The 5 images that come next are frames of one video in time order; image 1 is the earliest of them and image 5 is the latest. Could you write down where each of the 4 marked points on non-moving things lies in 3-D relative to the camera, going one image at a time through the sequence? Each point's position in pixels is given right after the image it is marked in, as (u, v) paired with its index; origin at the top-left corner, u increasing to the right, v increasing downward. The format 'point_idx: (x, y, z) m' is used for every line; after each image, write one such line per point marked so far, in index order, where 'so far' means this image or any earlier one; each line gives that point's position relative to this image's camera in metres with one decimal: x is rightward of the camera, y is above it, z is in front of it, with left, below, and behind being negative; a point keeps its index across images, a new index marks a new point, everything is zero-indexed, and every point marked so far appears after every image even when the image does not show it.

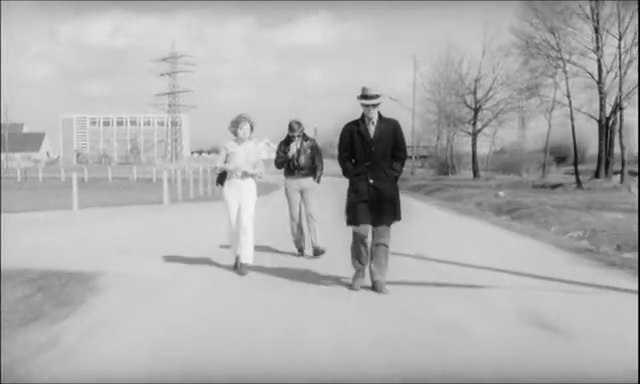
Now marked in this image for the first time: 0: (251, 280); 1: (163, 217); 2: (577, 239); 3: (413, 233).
0: (-0.7, -1.0, +7.2) m
1: (-3.7, -0.6, +15.5) m
2: (+3.4, -0.6, +9.4) m
3: (+1.4, -0.6, +10.5) m
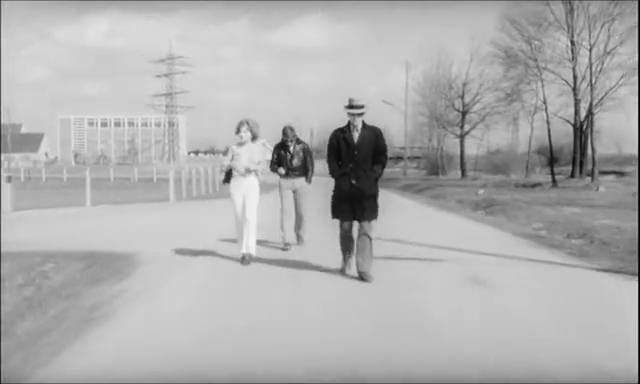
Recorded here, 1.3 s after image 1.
0: (-0.7, -0.9, +8.7) m
1: (-3.8, -0.5, +16.9) m
2: (+3.3, -0.6, +10.9) m
3: (+1.4, -0.6, +12.0) m
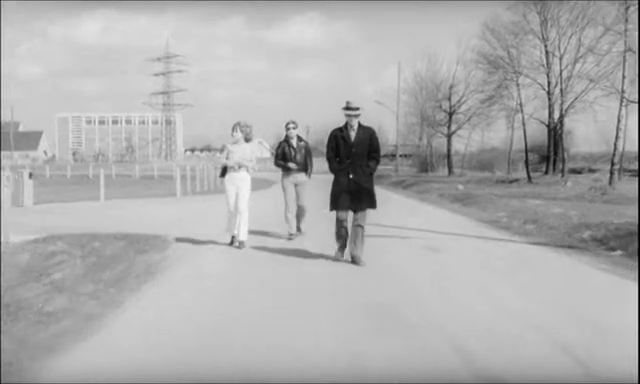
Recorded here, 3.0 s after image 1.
0: (-0.8, -0.8, +10.5) m
1: (-3.9, -0.4, +18.7) m
2: (+3.3, -0.4, +12.7) m
3: (+1.3, -0.5, +13.8) m
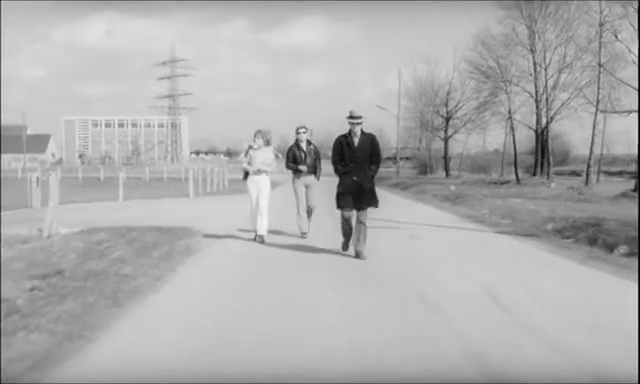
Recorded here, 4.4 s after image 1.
0: (-0.7, -0.8, +12.1) m
1: (-3.8, -0.4, +20.4) m
2: (+3.3, -0.4, +14.4) m
3: (+1.3, -0.5, +15.5) m
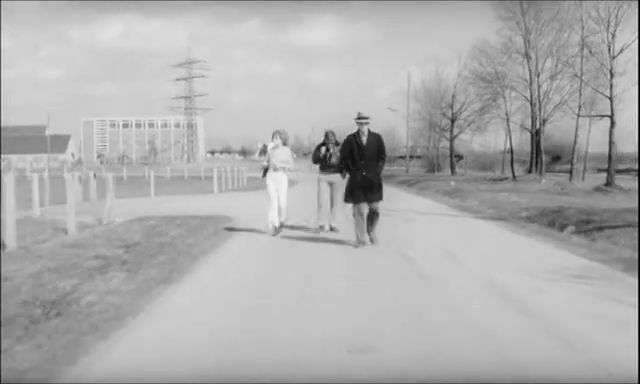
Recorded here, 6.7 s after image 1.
0: (-0.5, -0.7, +14.4) m
1: (-3.4, -0.3, +22.7) m
2: (+3.6, -0.3, +16.5) m
3: (+1.6, -0.3, +17.7) m
